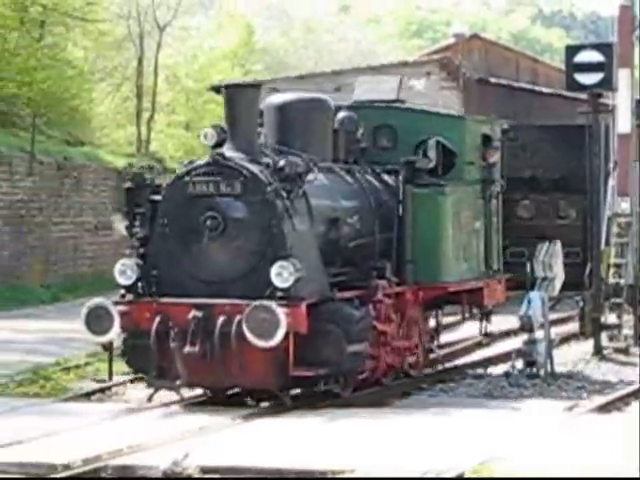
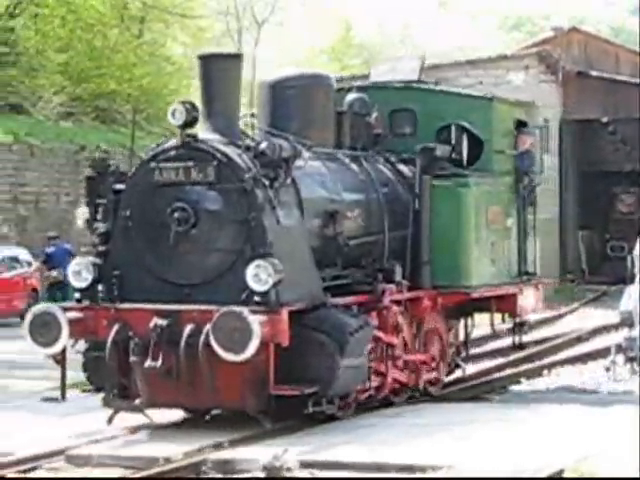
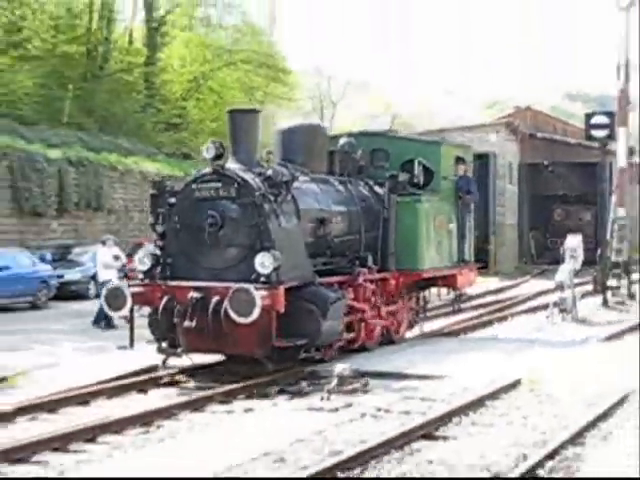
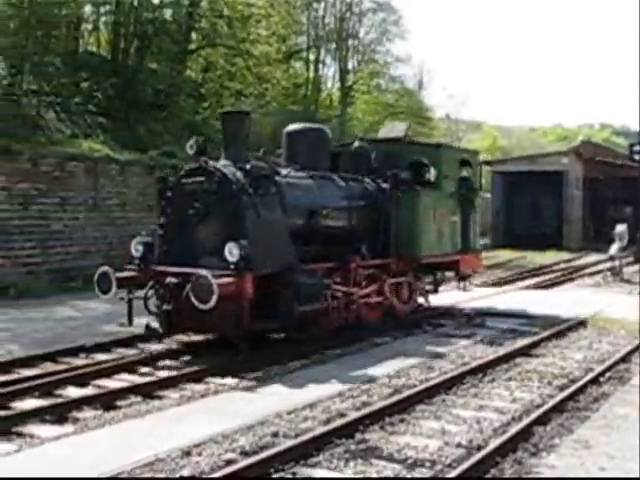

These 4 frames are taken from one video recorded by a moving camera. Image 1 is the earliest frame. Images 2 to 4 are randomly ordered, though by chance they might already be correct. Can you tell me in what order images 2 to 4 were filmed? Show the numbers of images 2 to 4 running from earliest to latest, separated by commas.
2, 3, 4
